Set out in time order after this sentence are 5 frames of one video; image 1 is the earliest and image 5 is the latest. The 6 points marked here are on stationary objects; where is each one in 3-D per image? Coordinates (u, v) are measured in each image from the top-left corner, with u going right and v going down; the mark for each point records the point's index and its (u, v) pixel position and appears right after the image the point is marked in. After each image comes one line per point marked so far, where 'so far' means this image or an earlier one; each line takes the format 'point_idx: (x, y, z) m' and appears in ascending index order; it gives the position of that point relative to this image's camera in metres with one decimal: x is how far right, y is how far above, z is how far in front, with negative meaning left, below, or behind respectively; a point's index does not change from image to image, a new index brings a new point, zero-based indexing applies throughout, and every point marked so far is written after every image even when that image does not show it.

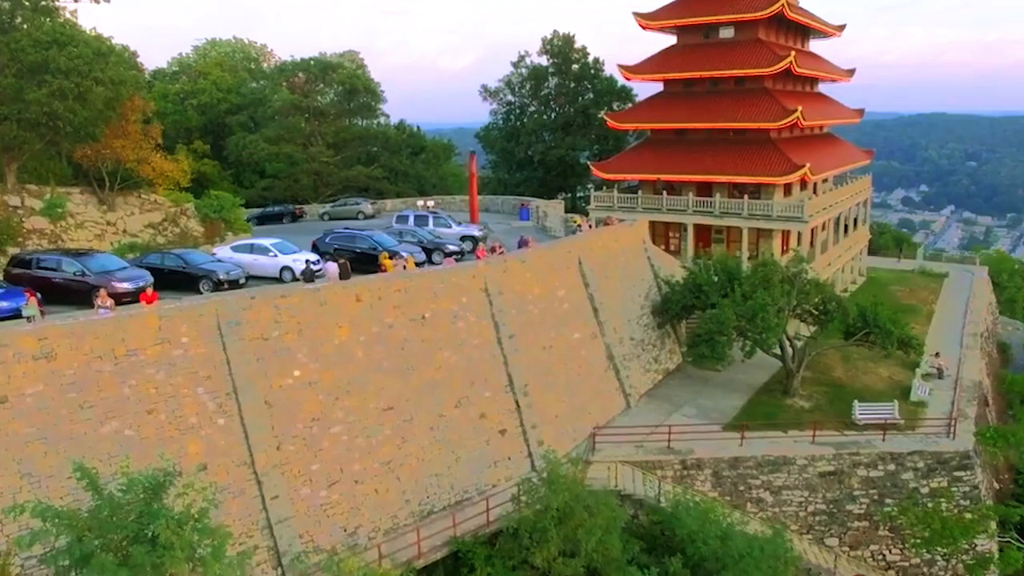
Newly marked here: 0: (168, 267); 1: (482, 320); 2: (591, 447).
0: (-7.7, +0.5, +17.6) m
1: (-0.6, -0.7, +17.1) m
2: (+1.9, -3.7, +18.3) m
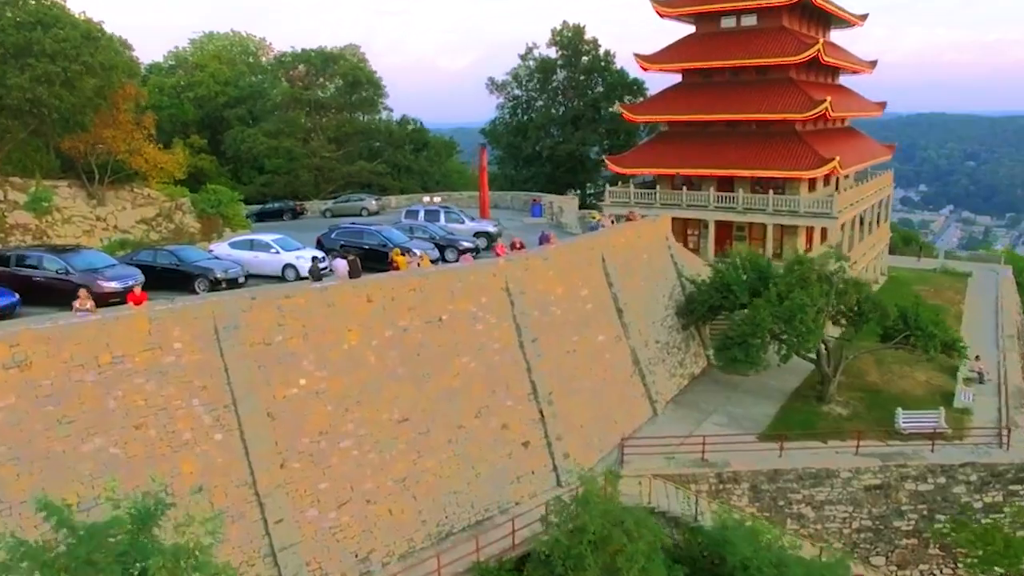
0: (-7.3, +0.5, +16.2) m
1: (-0.2, -0.7, +15.7) m
2: (+2.3, -3.7, +16.9) m
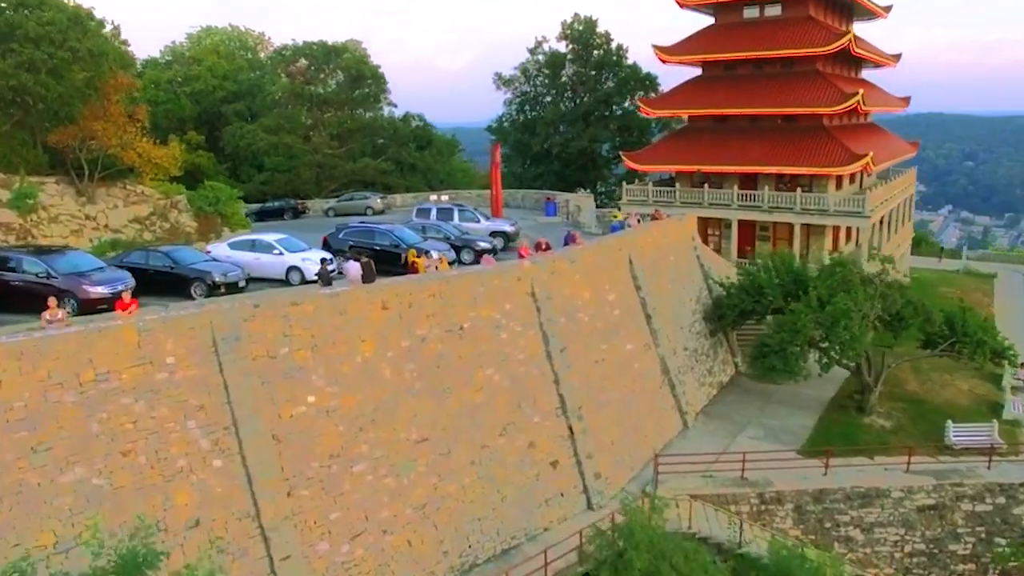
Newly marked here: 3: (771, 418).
0: (-6.8, +0.4, +14.8) m
1: (+0.3, -0.8, +14.4) m
2: (+2.8, -3.8, +15.6) m
3: (+6.3, -3.1, +18.9) m
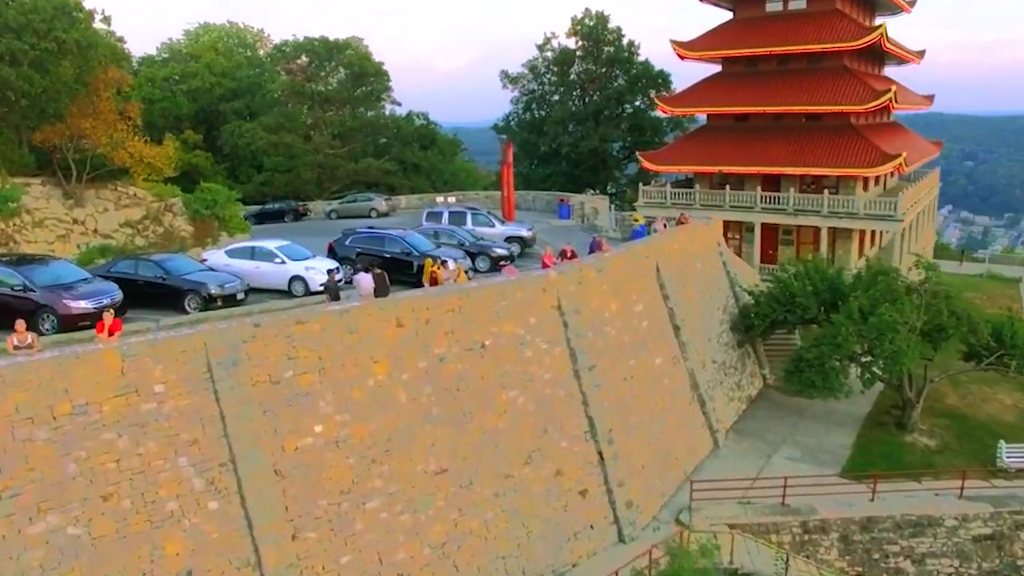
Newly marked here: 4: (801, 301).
0: (-6.4, +0.2, +13.6) m
1: (+0.7, -1.0, +13.2) m
2: (+3.2, -4.0, +14.3) m
3: (+6.7, -3.4, +17.7) m
4: (+6.7, -0.3, +17.9) m
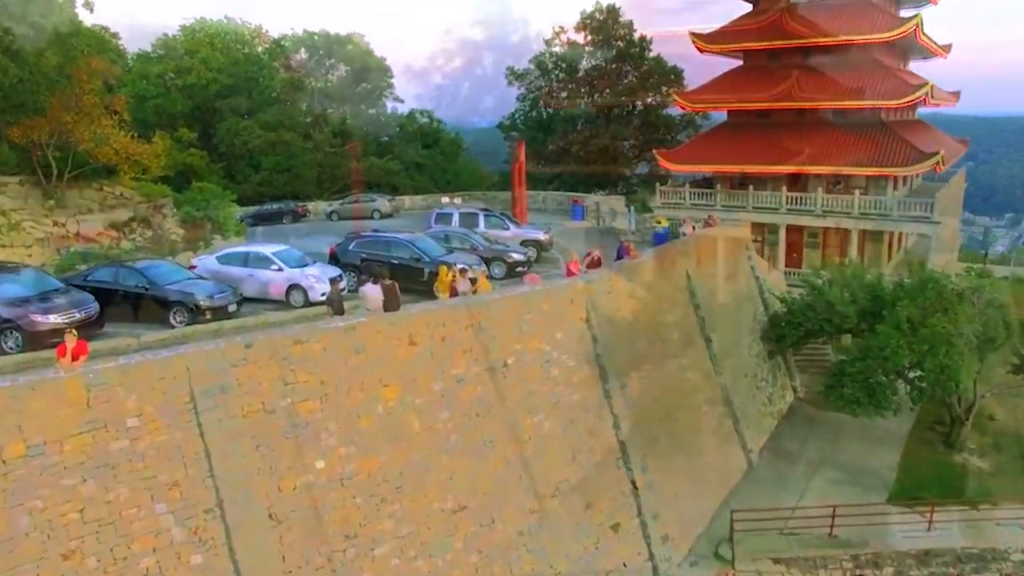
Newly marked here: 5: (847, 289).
0: (-6.0, 0.0, +12.2) m
1: (+1.1, -1.1, +11.8) m
2: (+3.6, -4.2, +13.0) m
3: (+7.0, -3.5, +16.3) m
4: (+7.0, -0.5, +16.6) m
5: (+7.3, 0.0, +17.0) m
